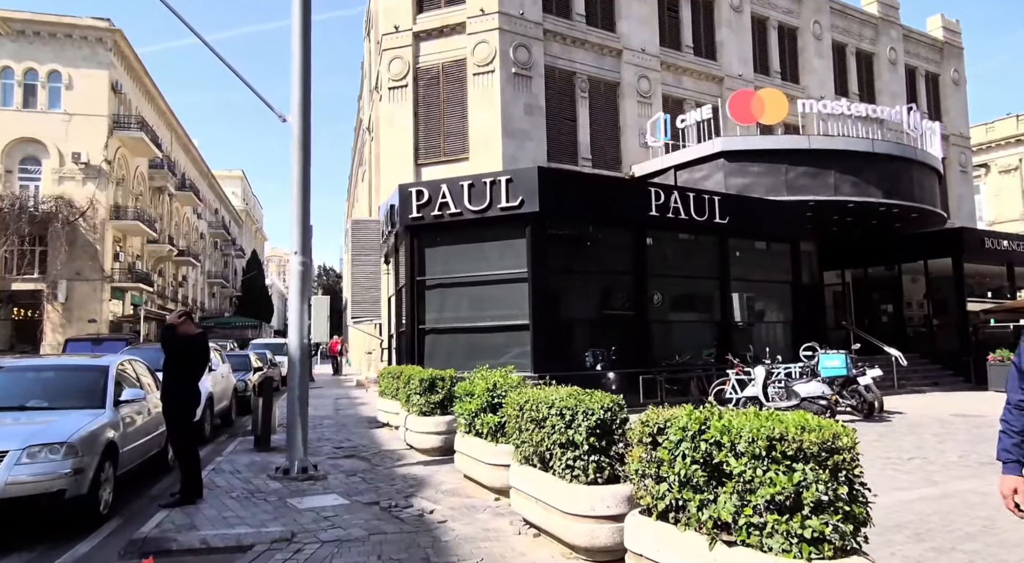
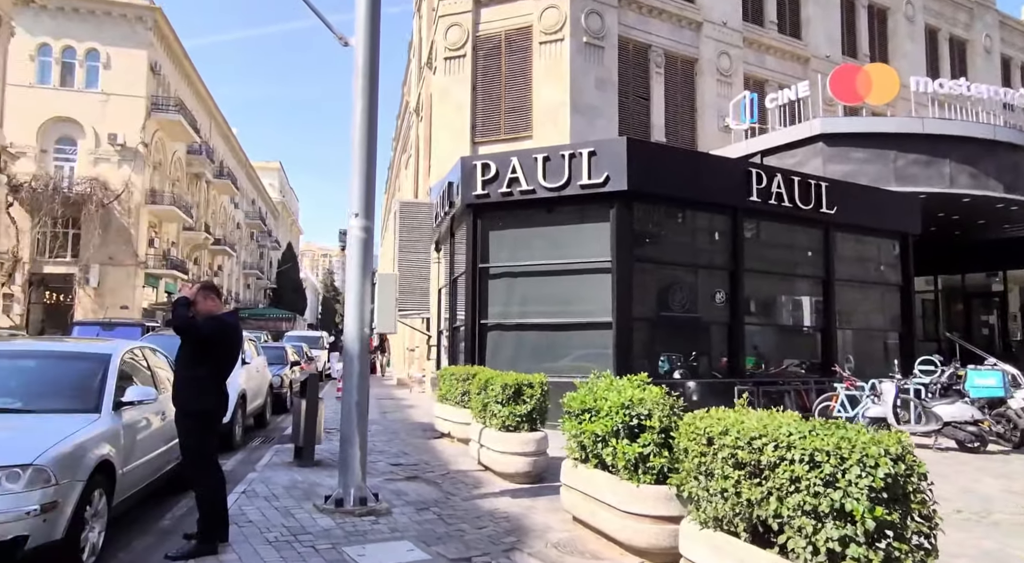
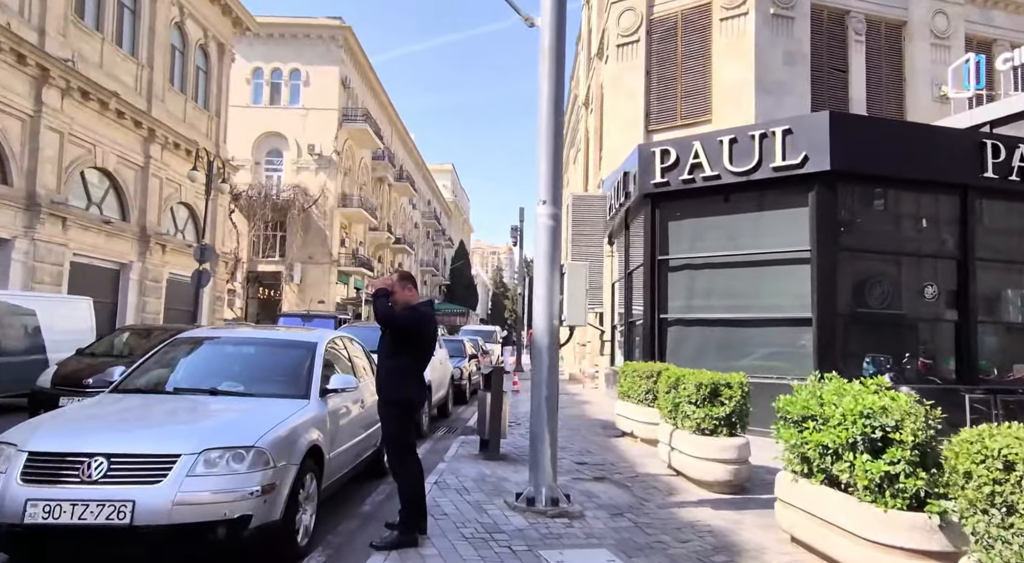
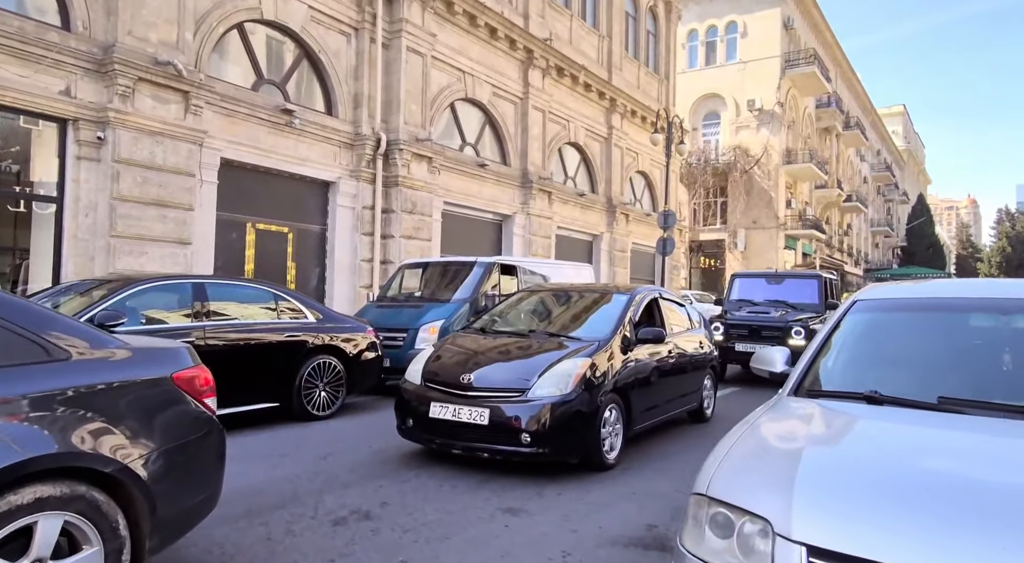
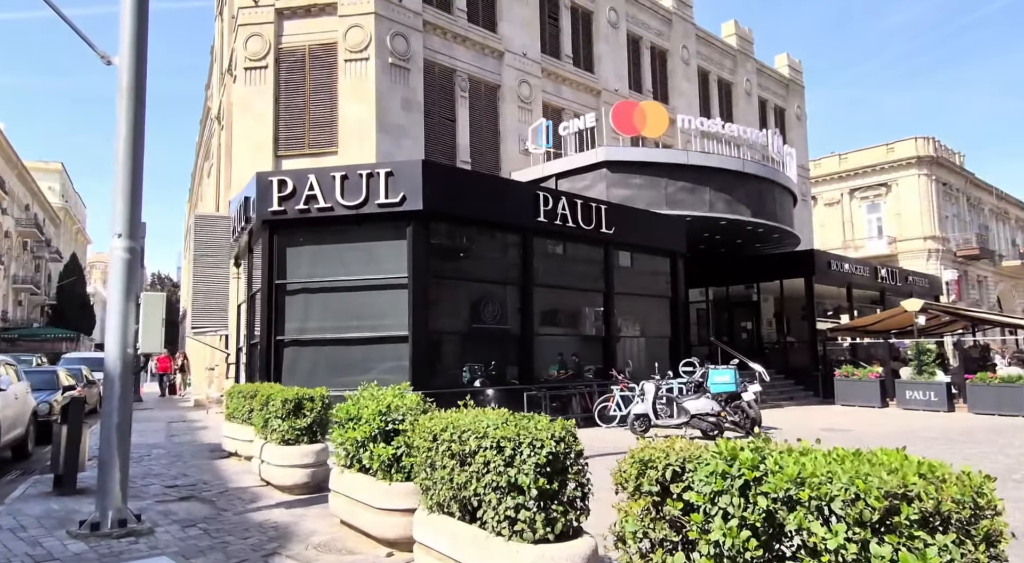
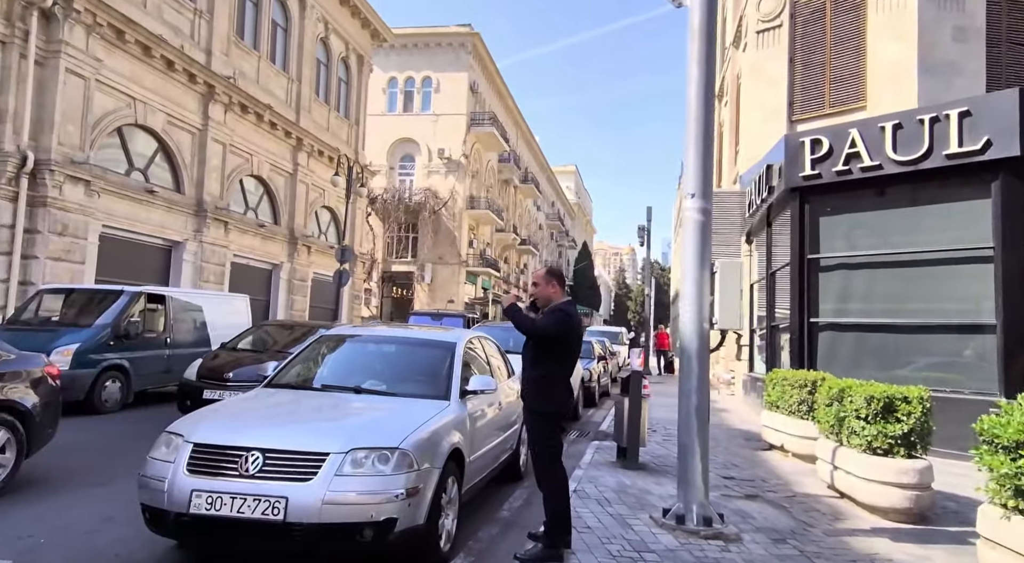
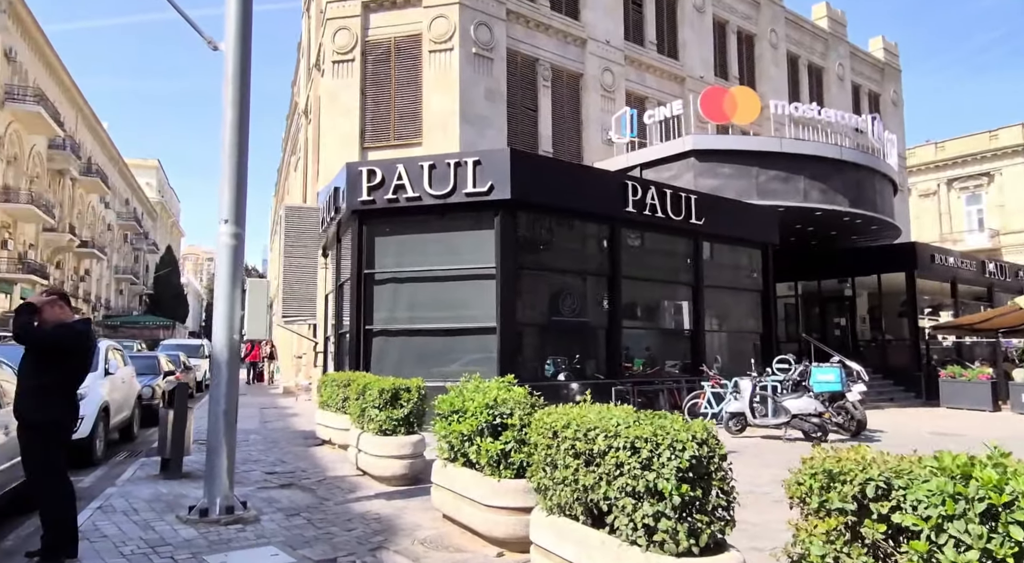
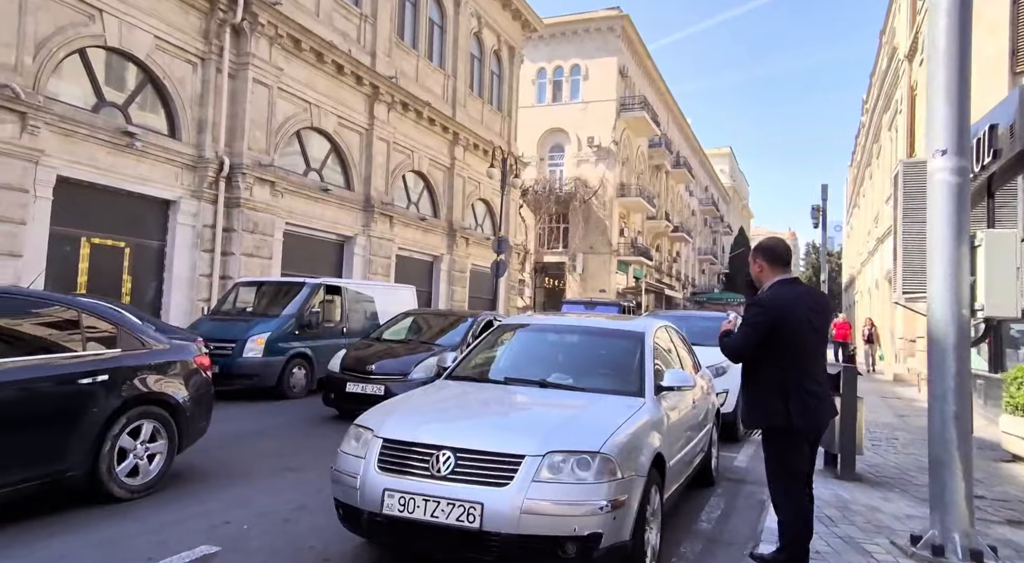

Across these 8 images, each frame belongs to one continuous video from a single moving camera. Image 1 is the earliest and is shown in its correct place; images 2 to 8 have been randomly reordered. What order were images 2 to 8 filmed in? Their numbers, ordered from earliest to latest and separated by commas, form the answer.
5, 7, 2, 3, 6, 8, 4
